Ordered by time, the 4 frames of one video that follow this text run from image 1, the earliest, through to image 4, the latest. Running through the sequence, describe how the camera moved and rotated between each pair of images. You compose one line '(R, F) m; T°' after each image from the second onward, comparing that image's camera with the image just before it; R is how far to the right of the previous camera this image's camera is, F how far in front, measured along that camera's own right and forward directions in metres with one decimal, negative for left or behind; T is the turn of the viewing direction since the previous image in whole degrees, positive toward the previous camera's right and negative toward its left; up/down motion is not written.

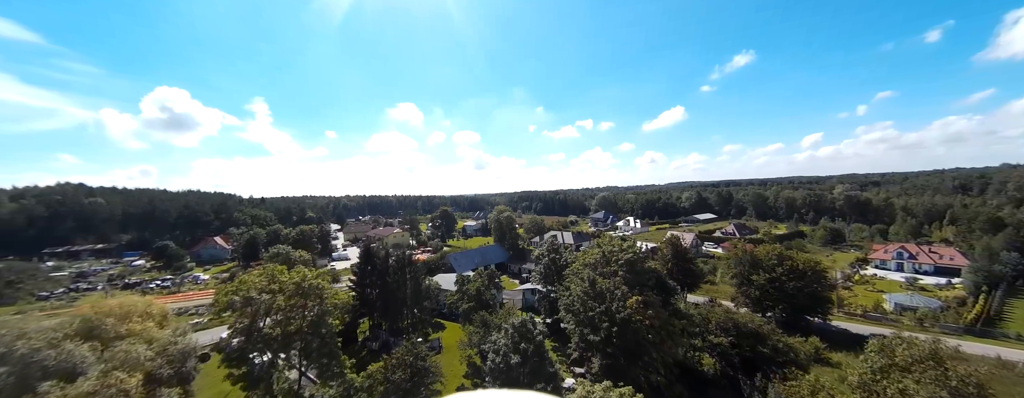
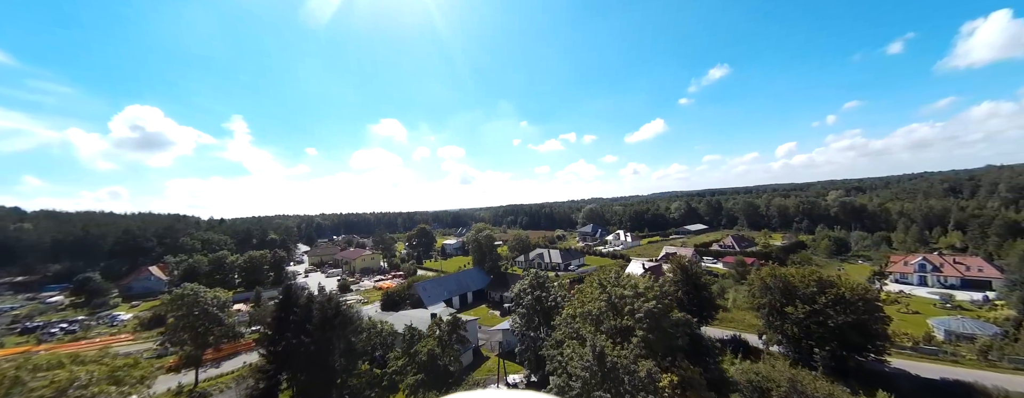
(+0.7, +4.7) m; +2°
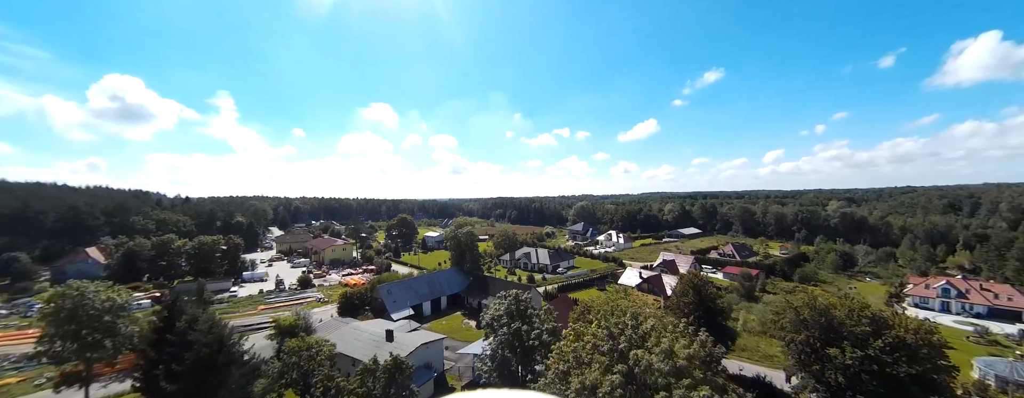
(+0.4, +4.0) m; +2°
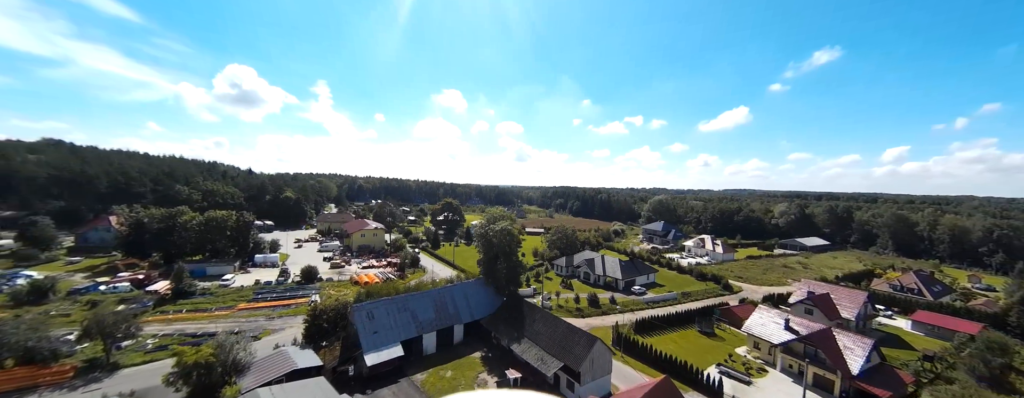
(+0.2, +10.5) m; -10°
